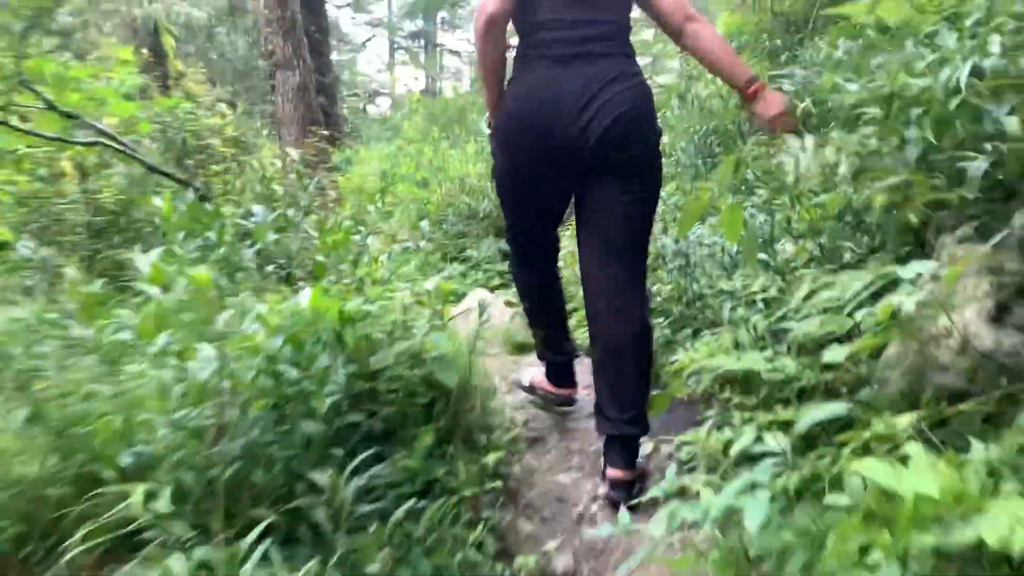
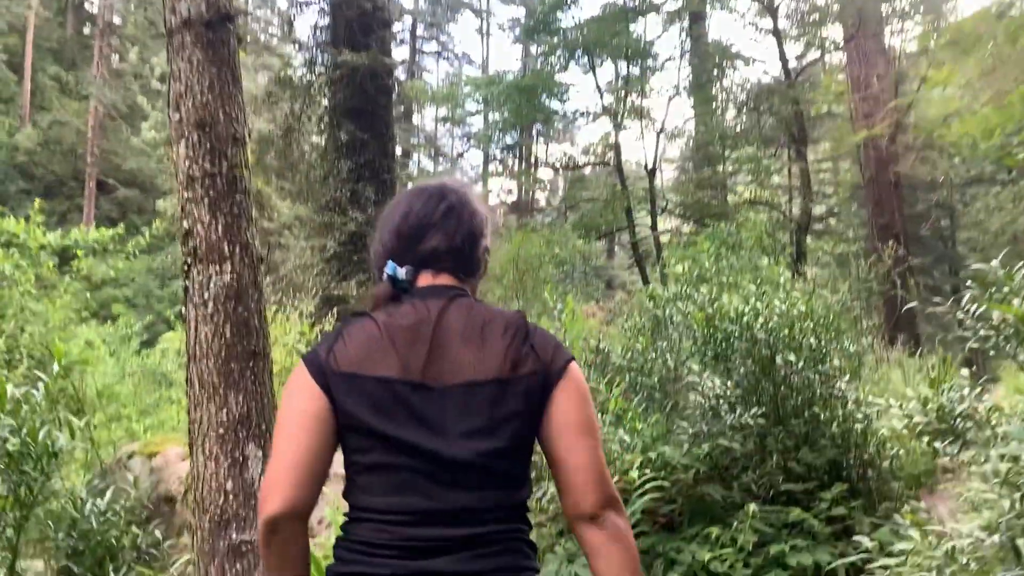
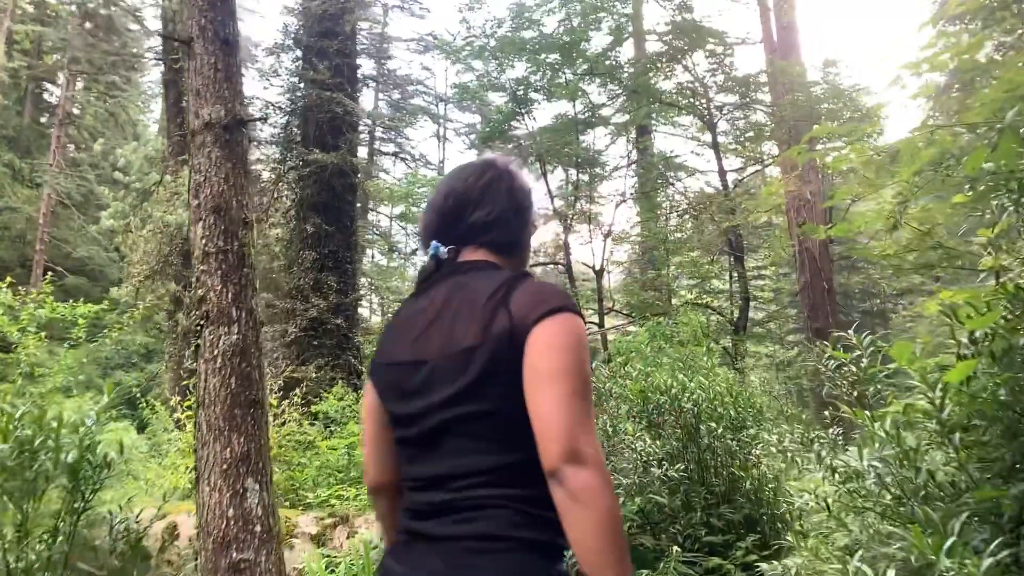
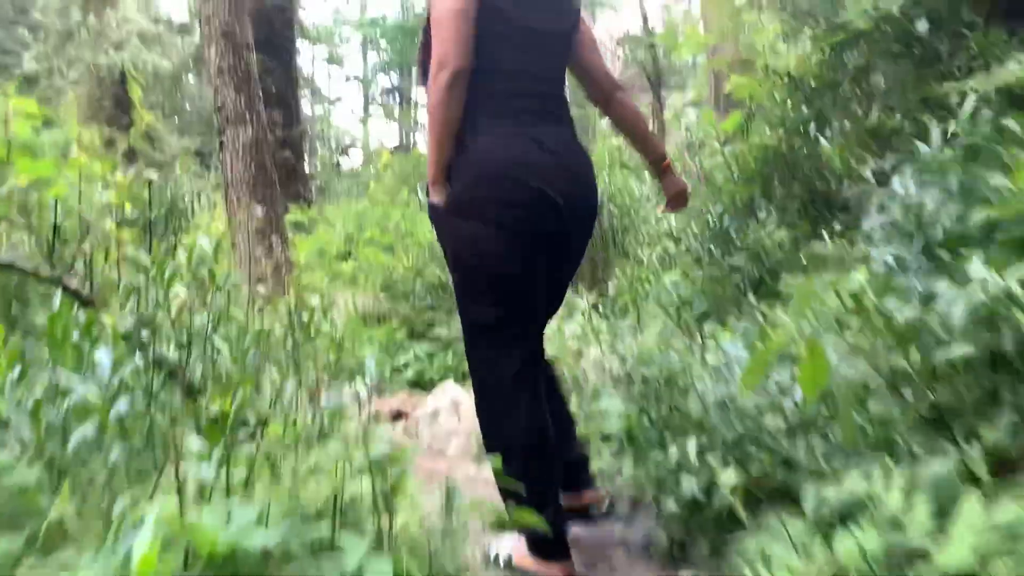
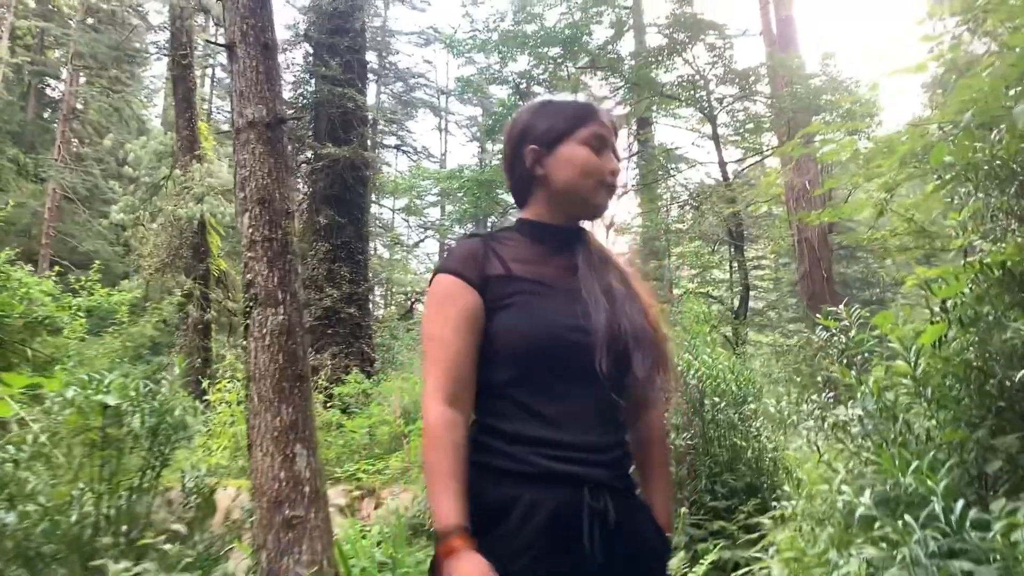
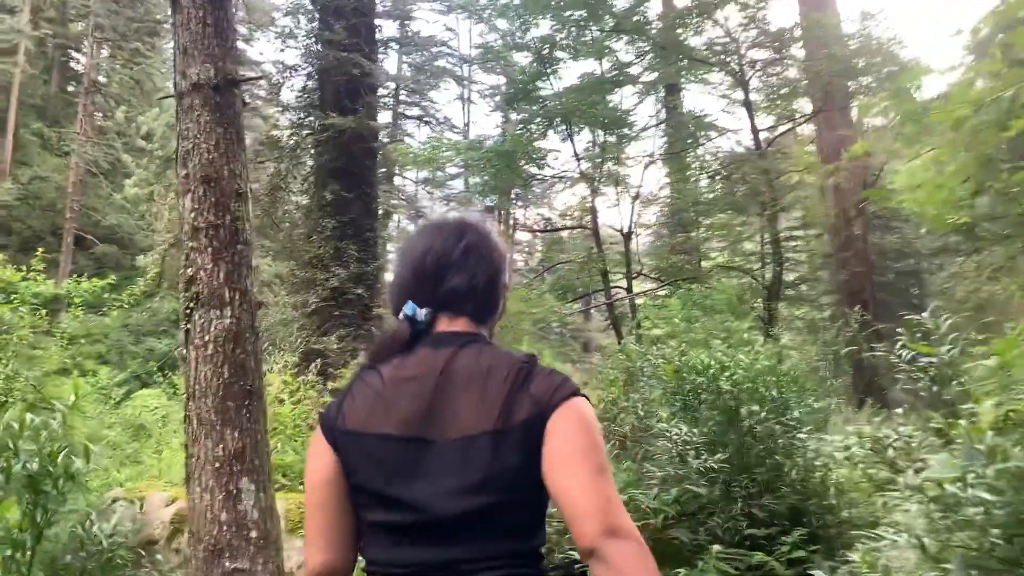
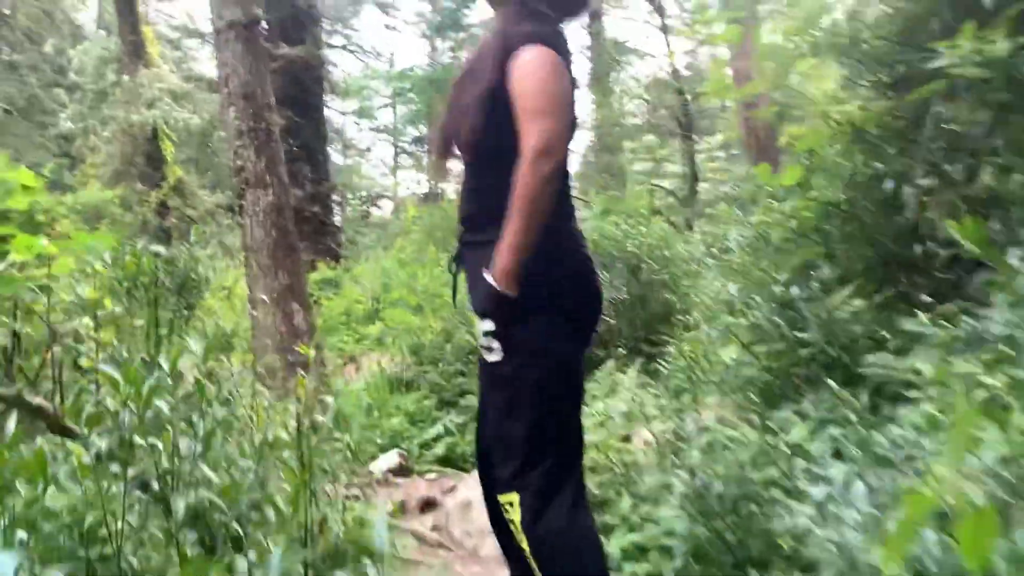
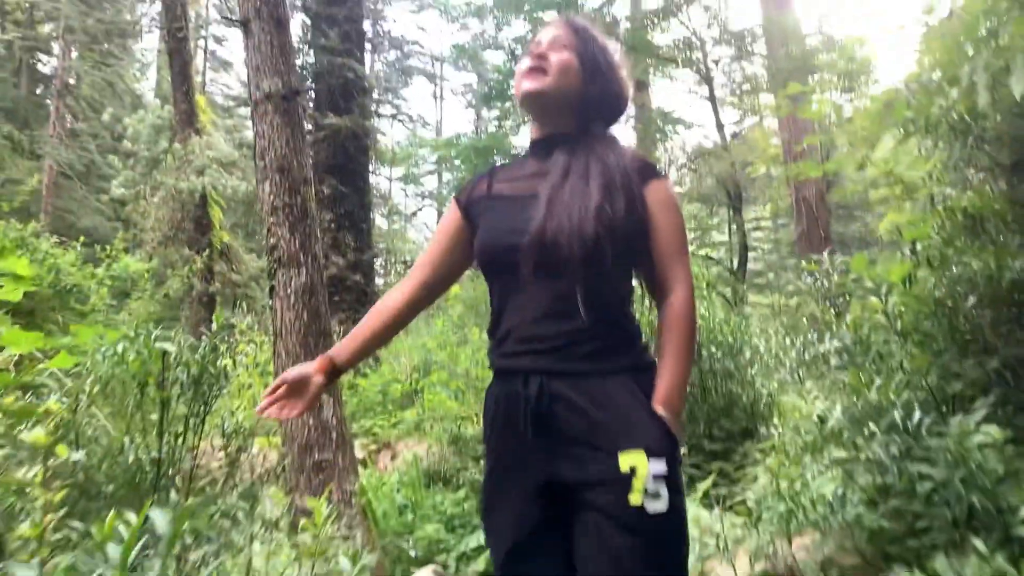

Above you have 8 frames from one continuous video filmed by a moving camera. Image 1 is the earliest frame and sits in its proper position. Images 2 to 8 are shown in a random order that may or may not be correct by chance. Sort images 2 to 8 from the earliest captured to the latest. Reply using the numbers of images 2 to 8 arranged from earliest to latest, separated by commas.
4, 7, 8, 5, 3, 6, 2
